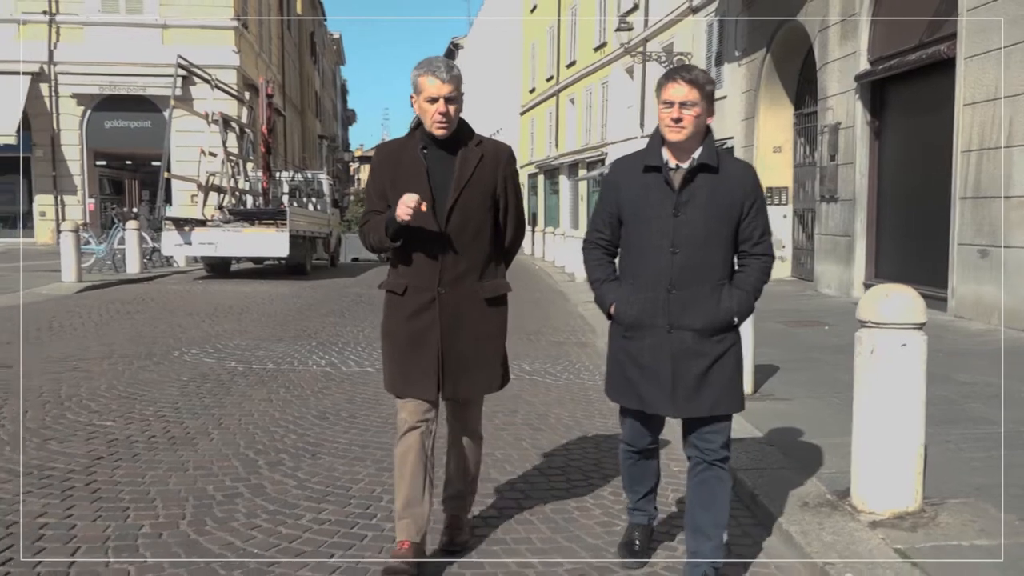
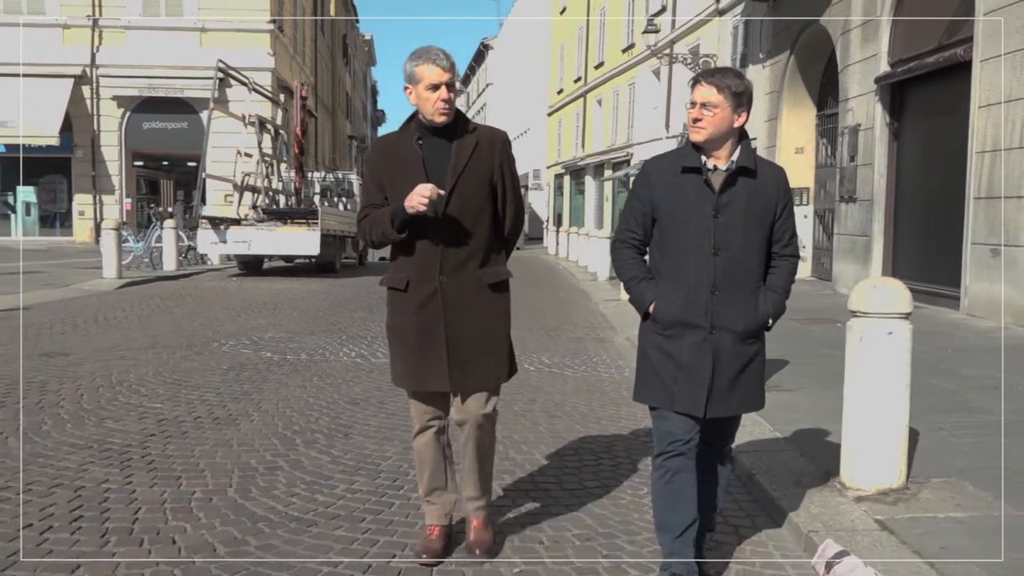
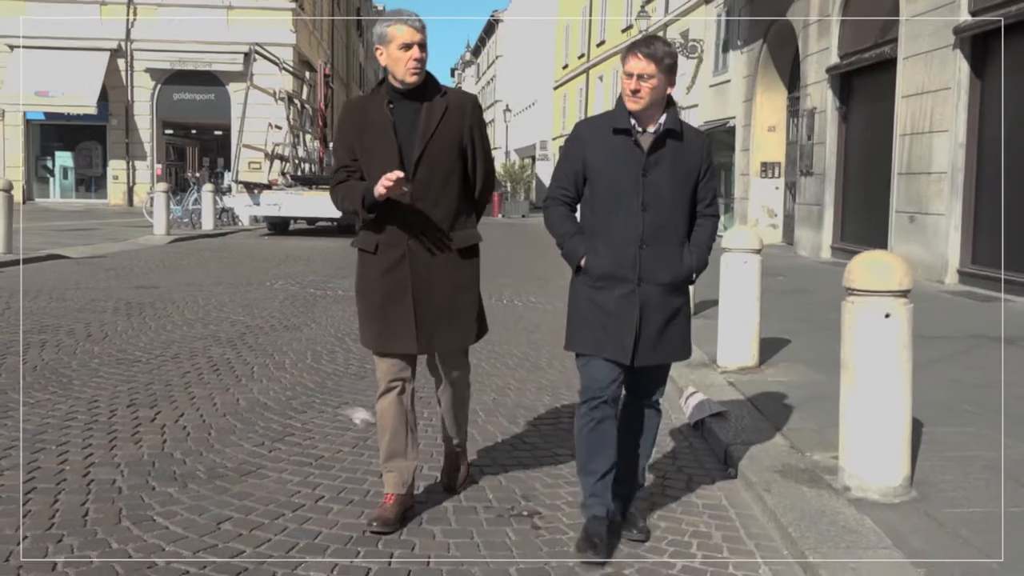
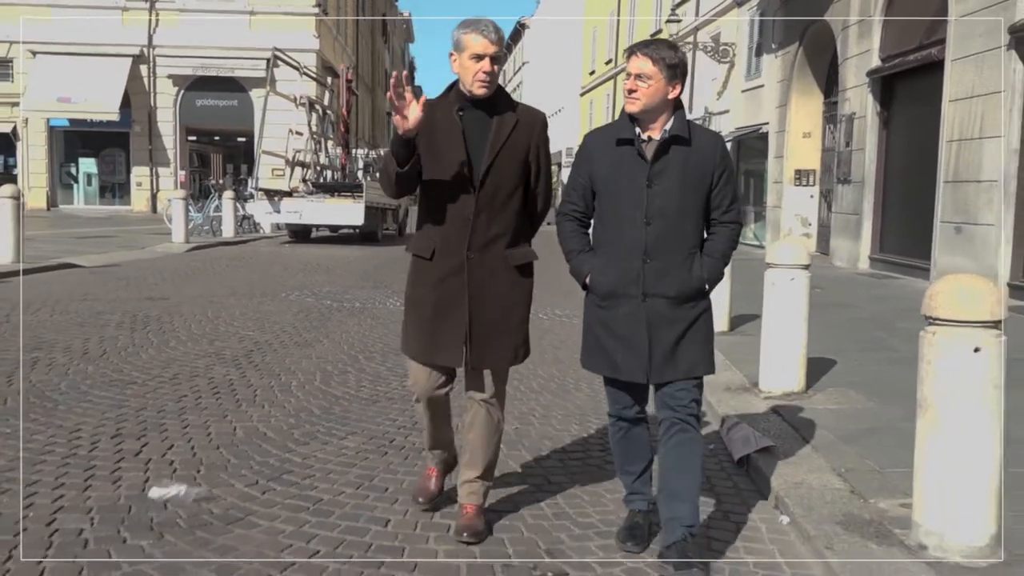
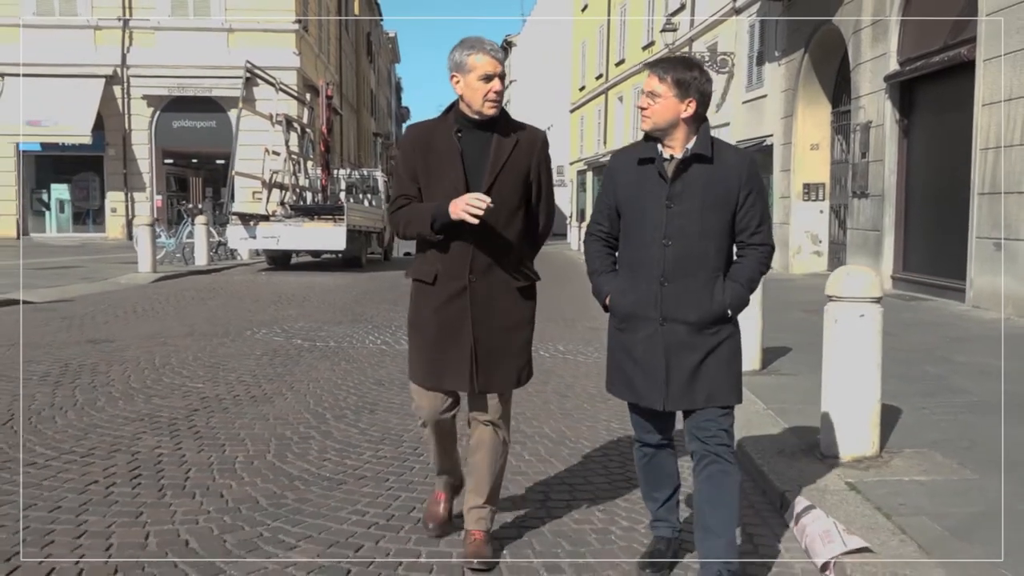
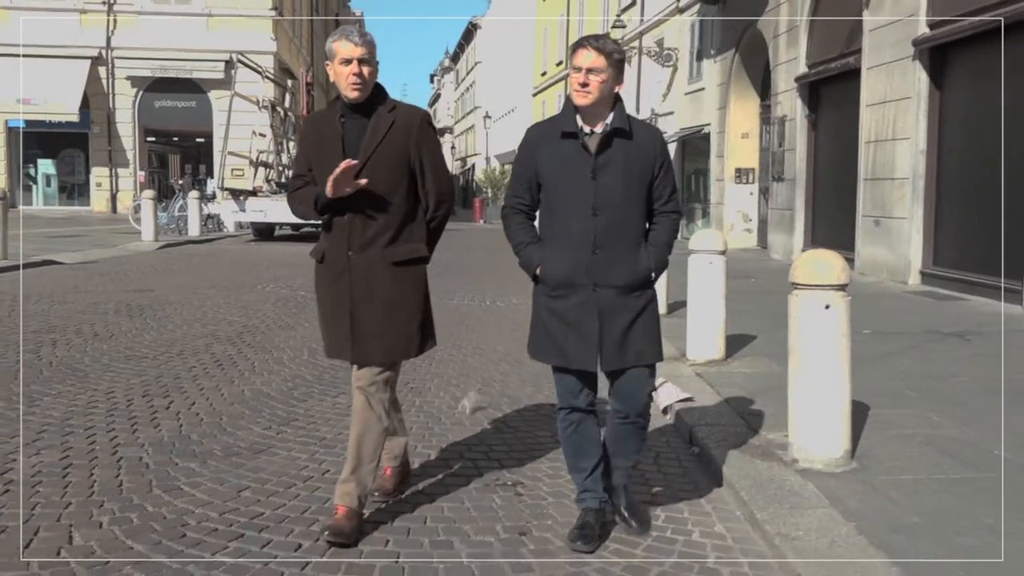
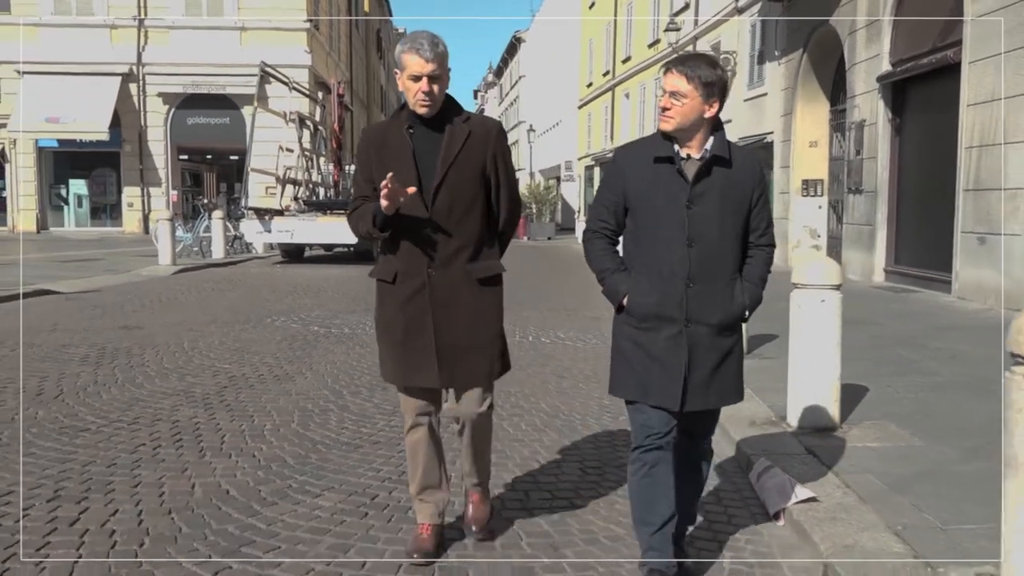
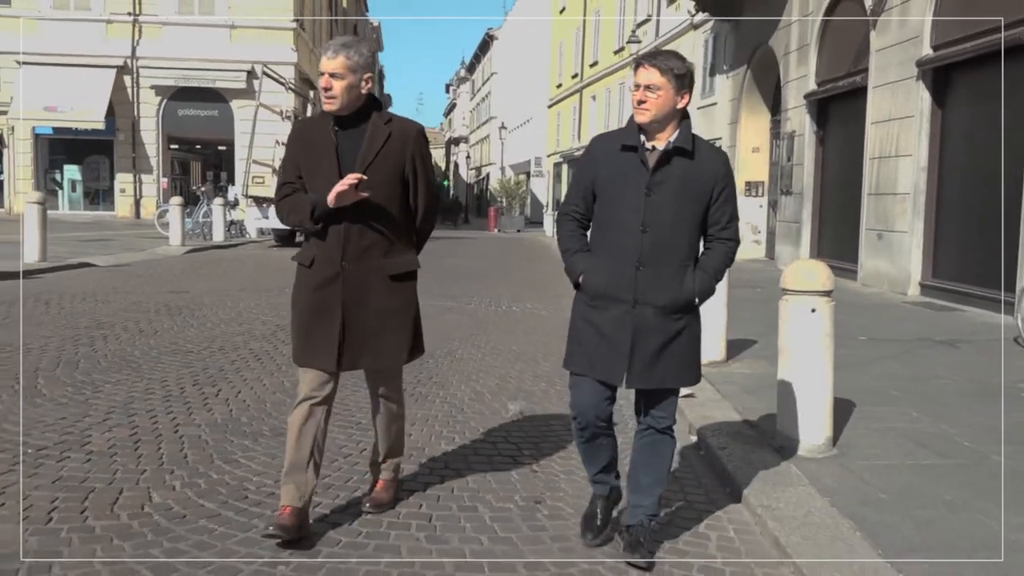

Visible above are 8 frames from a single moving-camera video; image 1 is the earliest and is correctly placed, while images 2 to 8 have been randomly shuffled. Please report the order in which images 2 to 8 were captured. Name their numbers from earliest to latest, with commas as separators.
2, 5, 7, 4, 3, 6, 8
